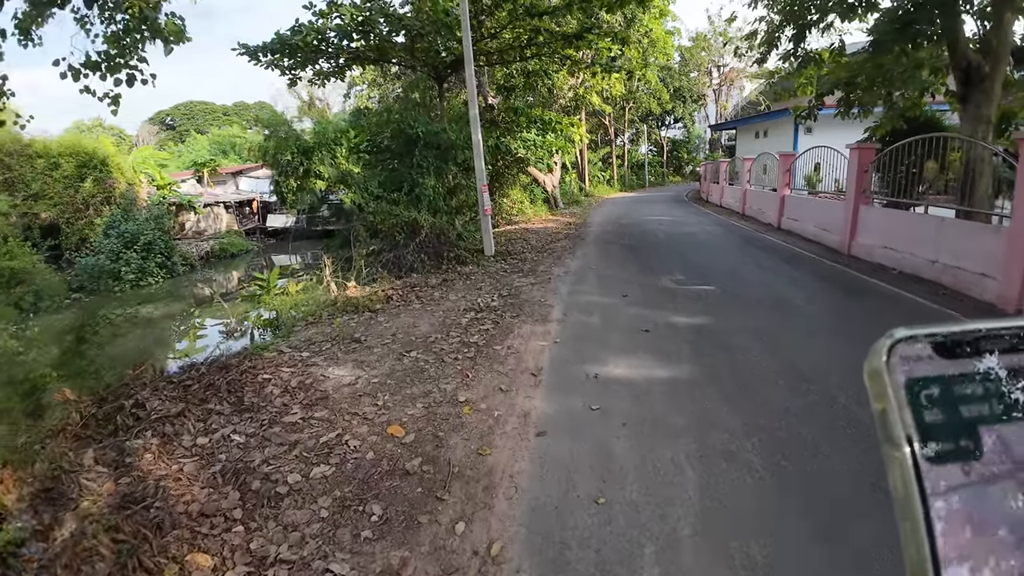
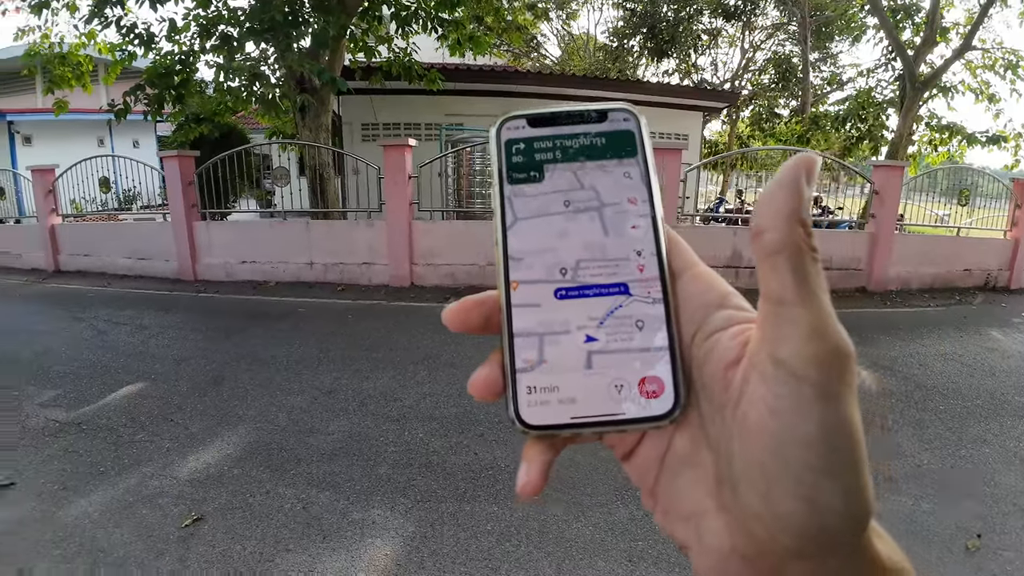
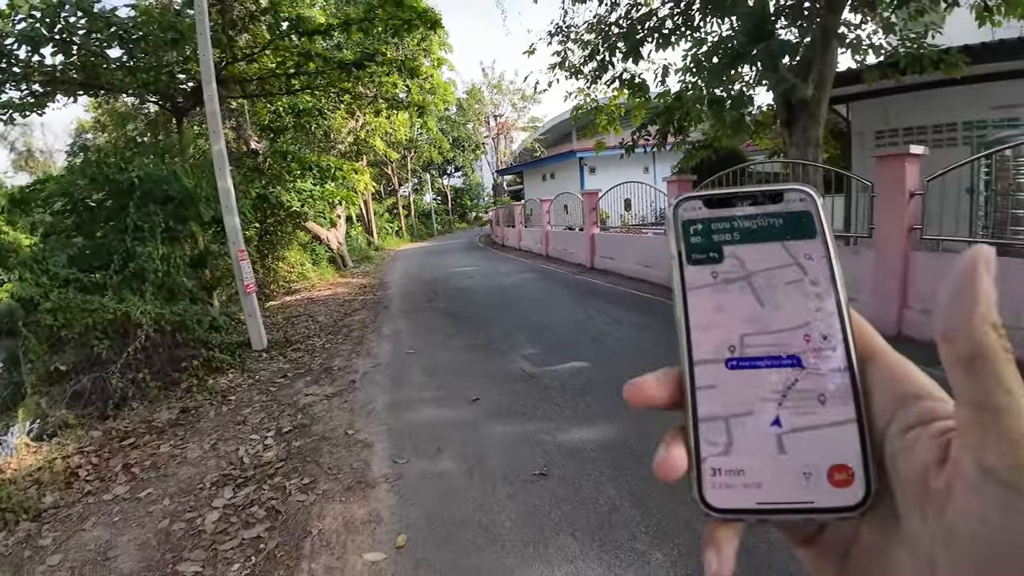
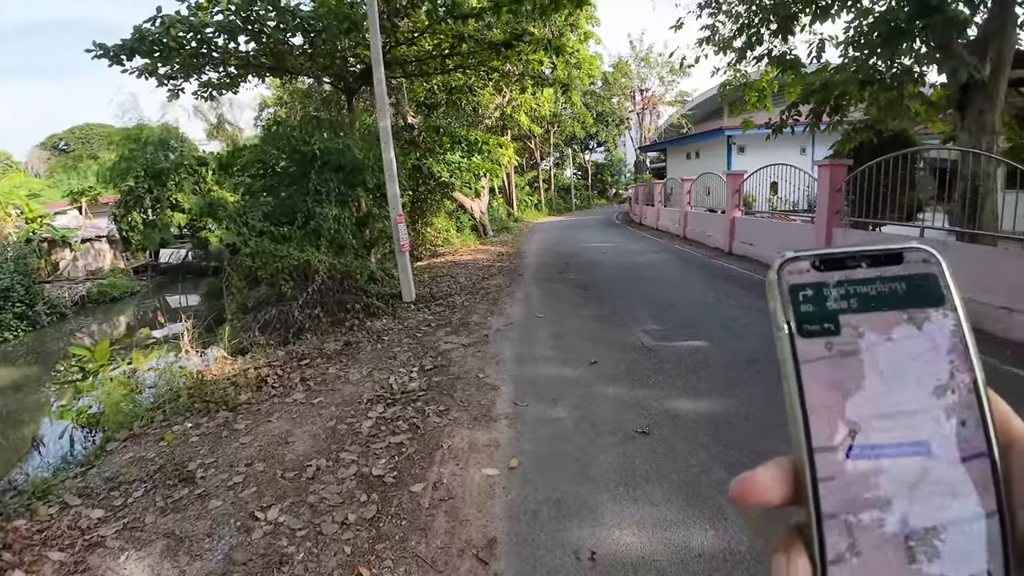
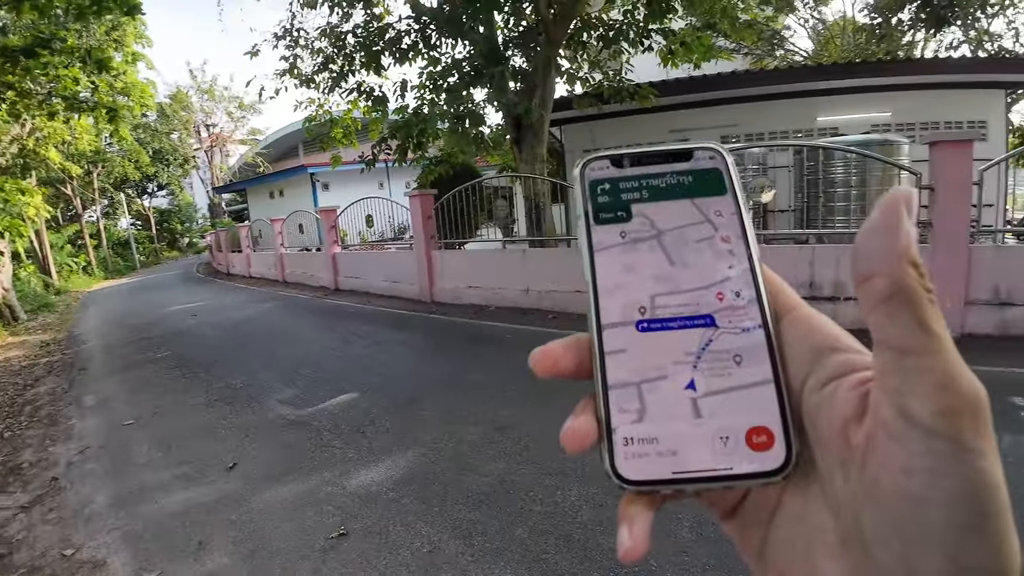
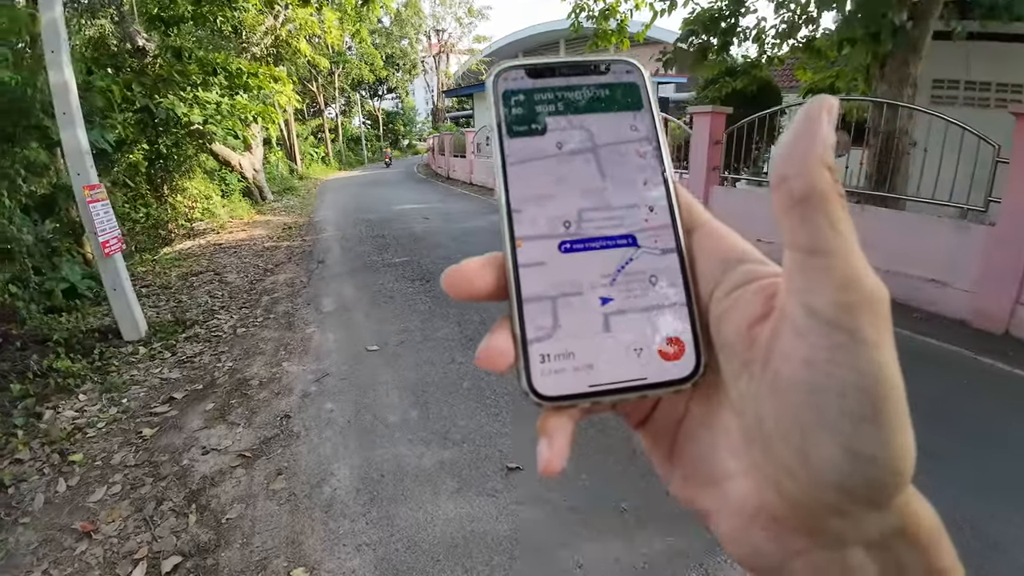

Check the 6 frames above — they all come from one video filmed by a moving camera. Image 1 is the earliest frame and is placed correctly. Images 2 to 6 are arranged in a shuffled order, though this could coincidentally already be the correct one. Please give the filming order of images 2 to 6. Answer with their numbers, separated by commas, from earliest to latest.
4, 3, 5, 2, 6
